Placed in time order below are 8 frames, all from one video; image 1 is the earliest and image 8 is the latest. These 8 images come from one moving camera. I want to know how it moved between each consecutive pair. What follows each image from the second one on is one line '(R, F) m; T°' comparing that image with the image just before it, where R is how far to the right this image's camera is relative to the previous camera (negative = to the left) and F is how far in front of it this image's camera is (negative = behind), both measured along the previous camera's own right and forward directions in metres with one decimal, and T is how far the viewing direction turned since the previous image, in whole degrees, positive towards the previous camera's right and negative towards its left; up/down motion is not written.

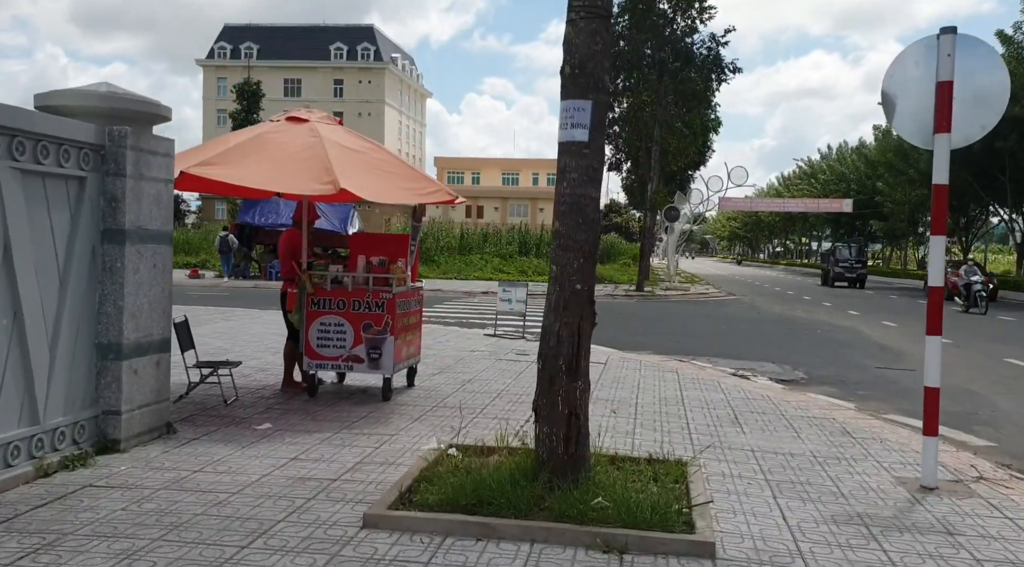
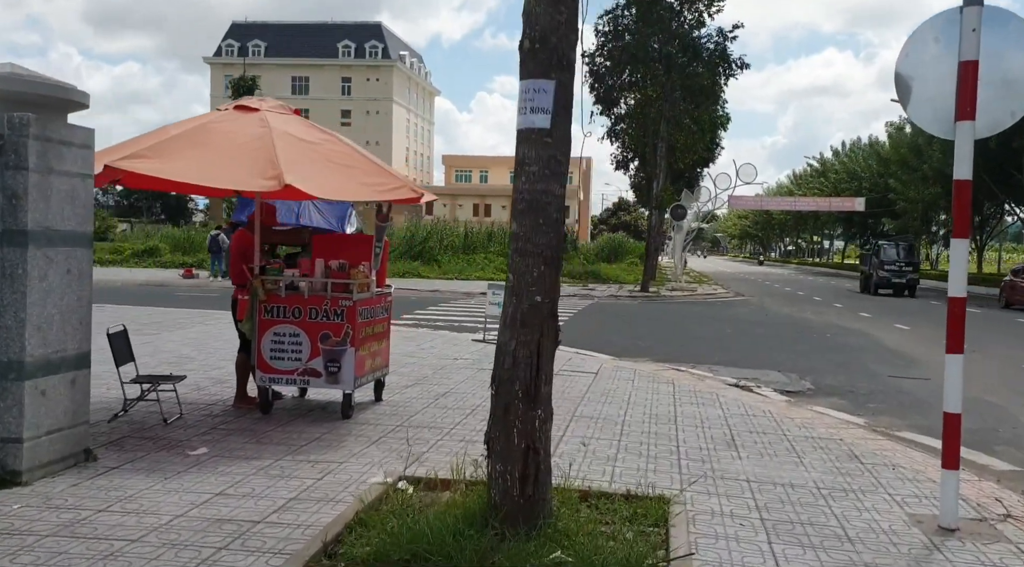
(+0.3, +0.7) m; -1°
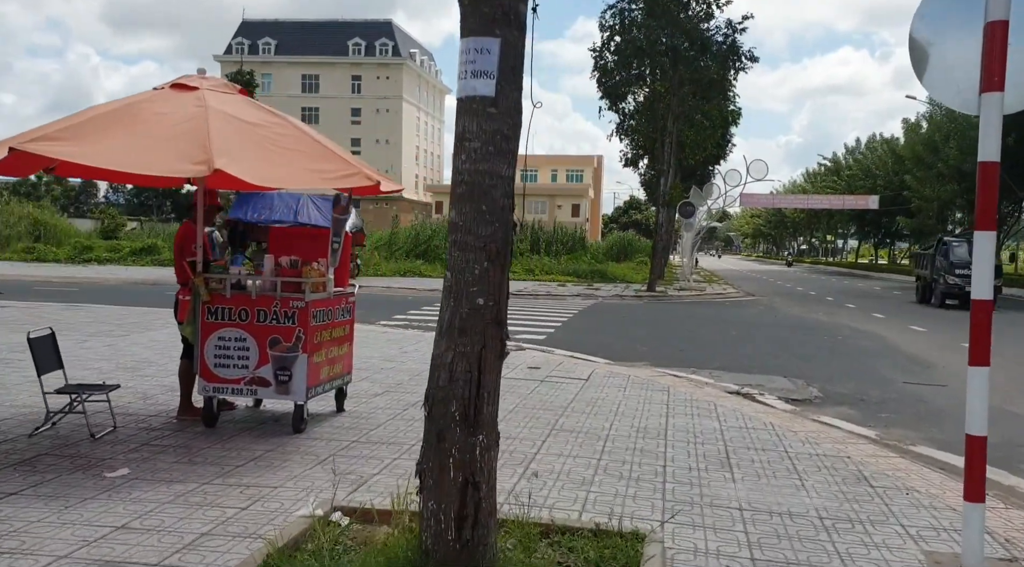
(+0.3, +0.7) m; -1°
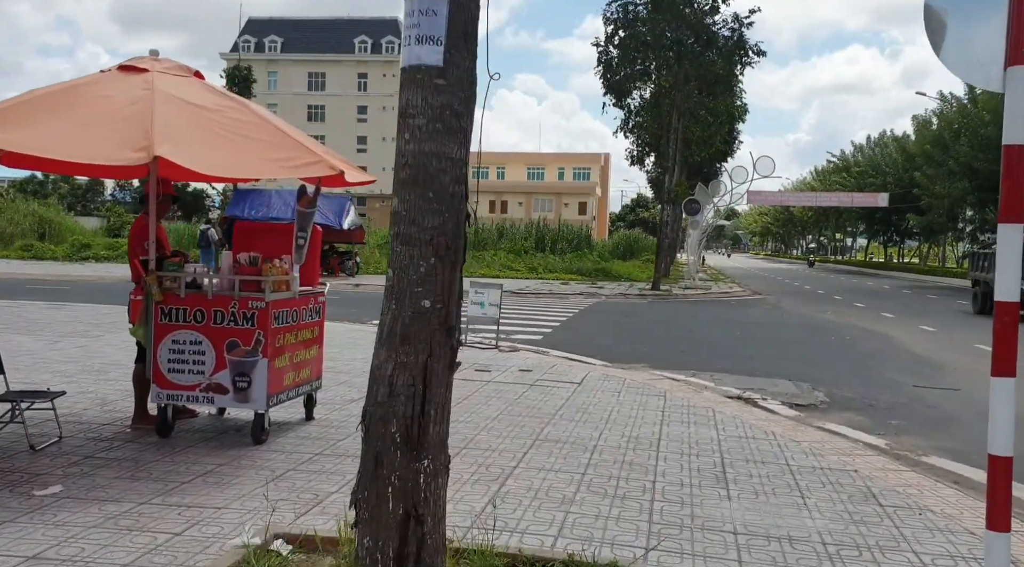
(+0.2, +0.5) m; -1°
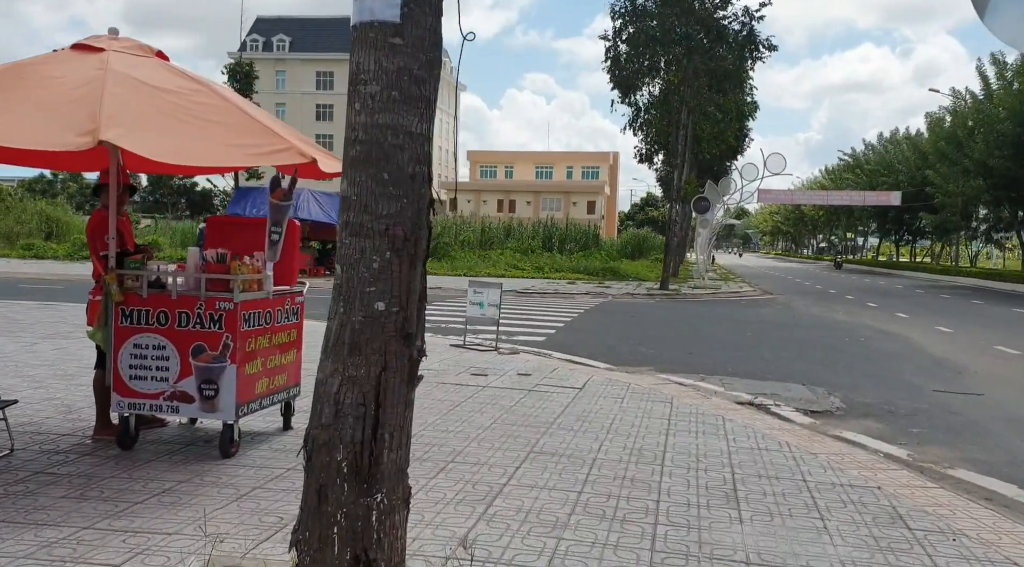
(+0.1, +0.5) m; -1°
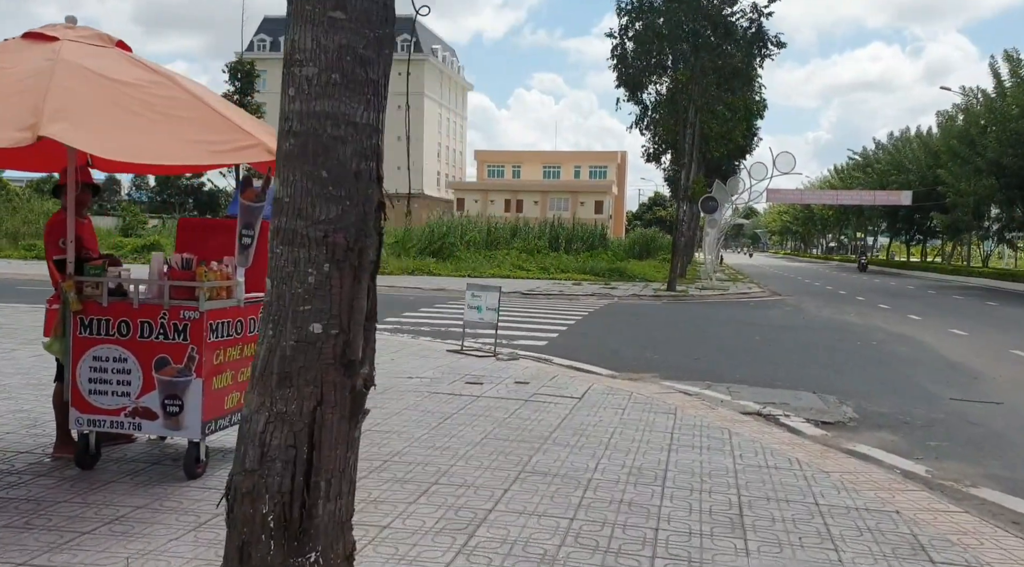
(+0.1, +0.4) m; -1°
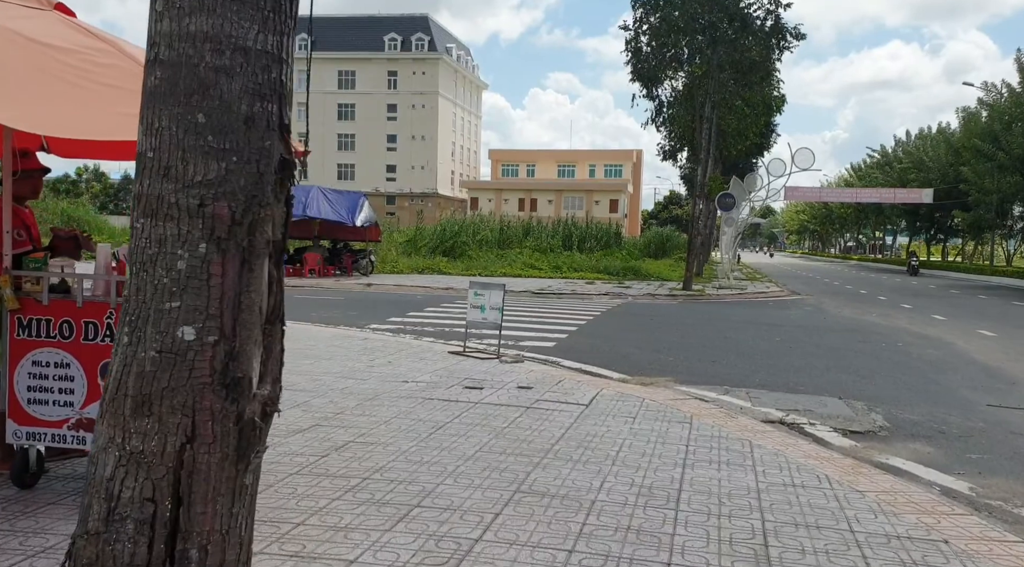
(+0.1, +0.6) m; -1°
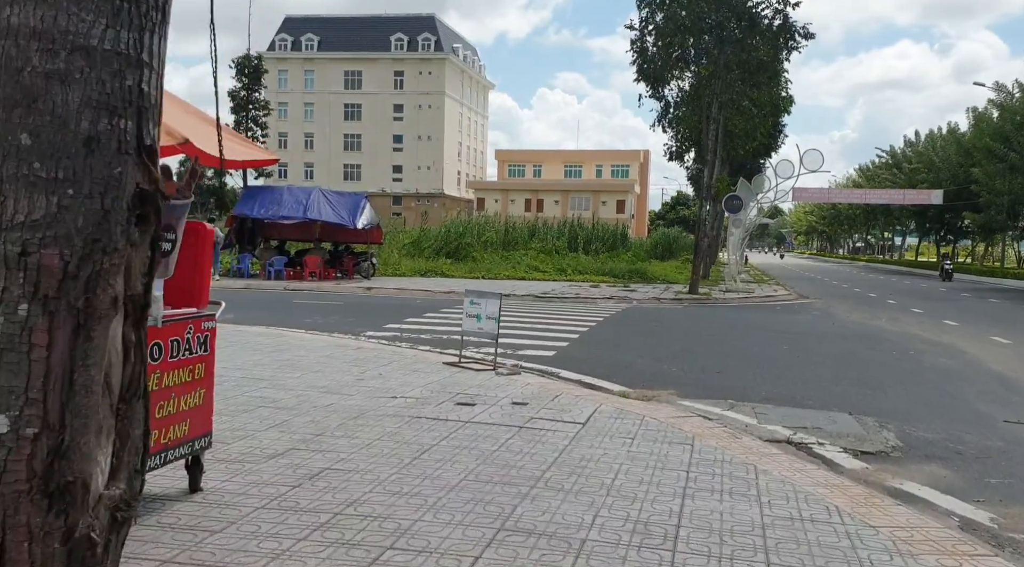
(+0.1, +0.4) m; -1°
